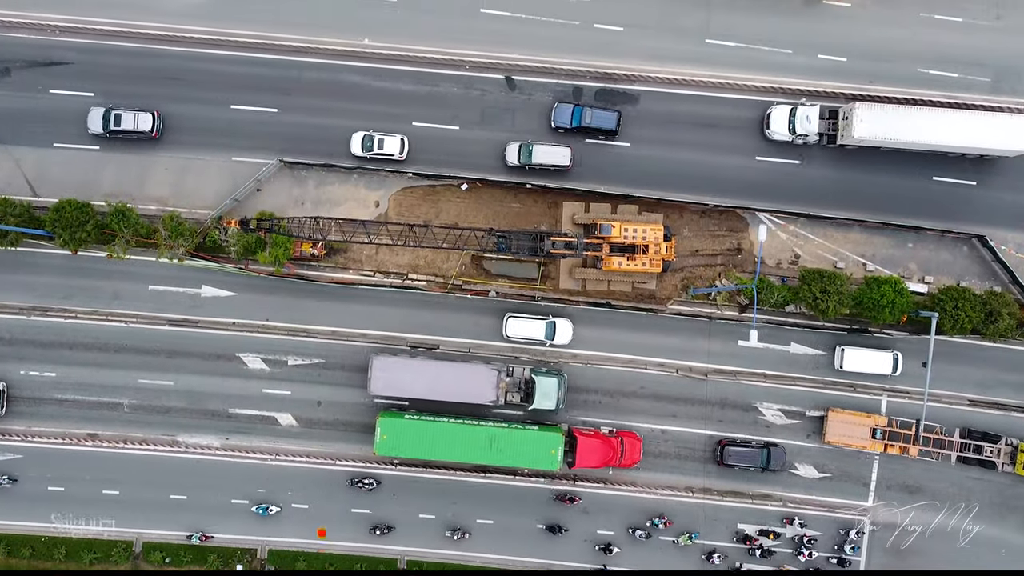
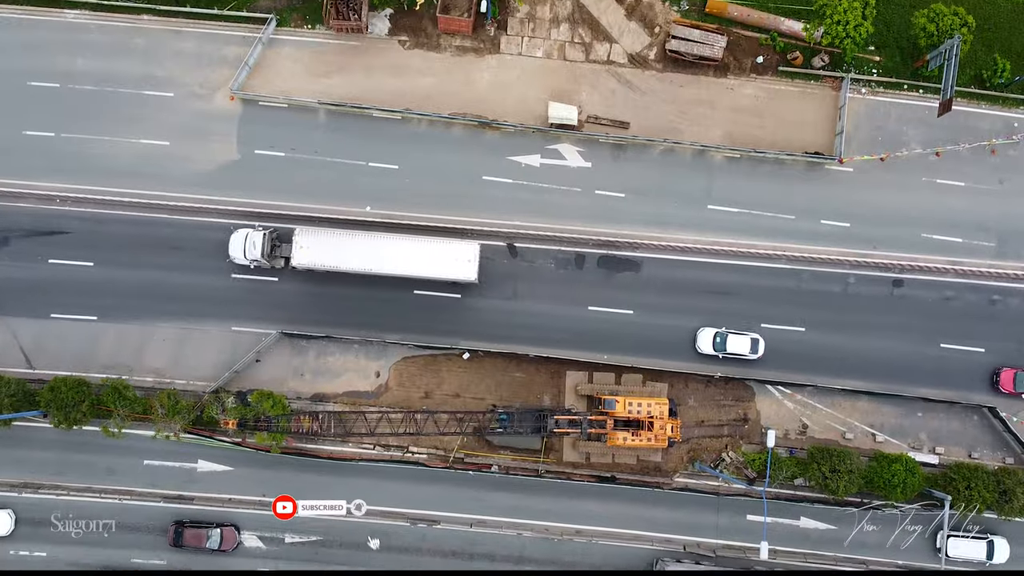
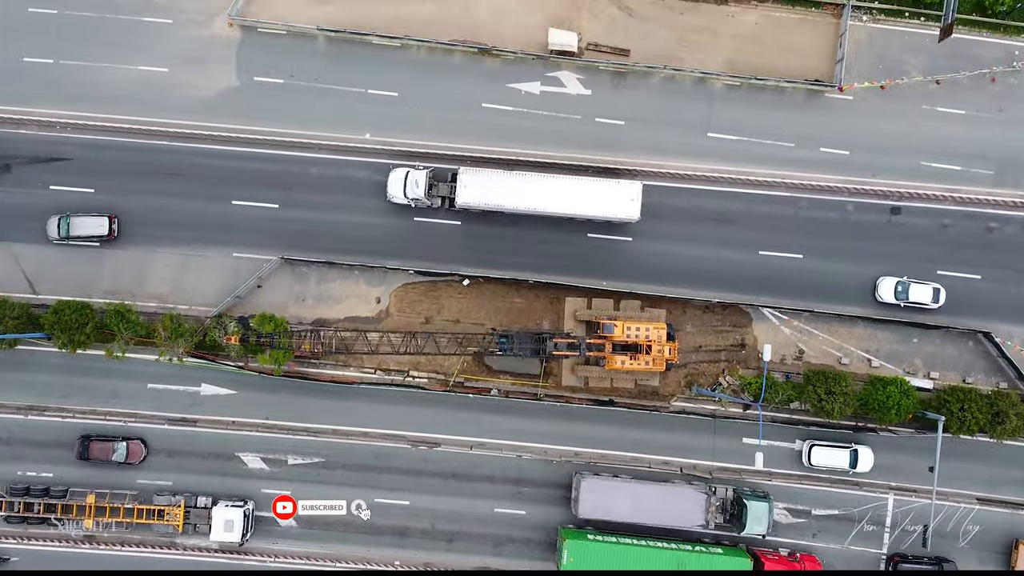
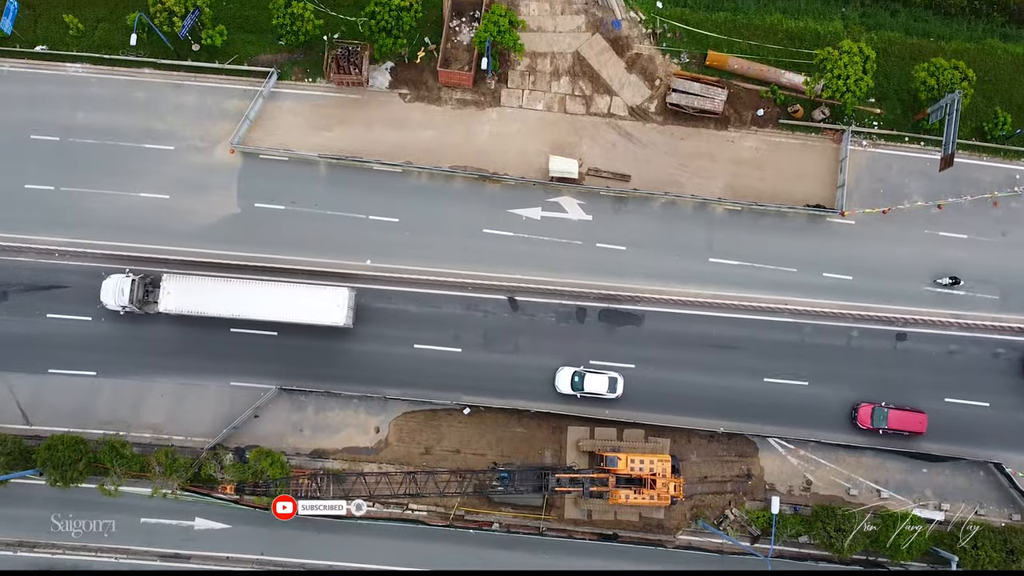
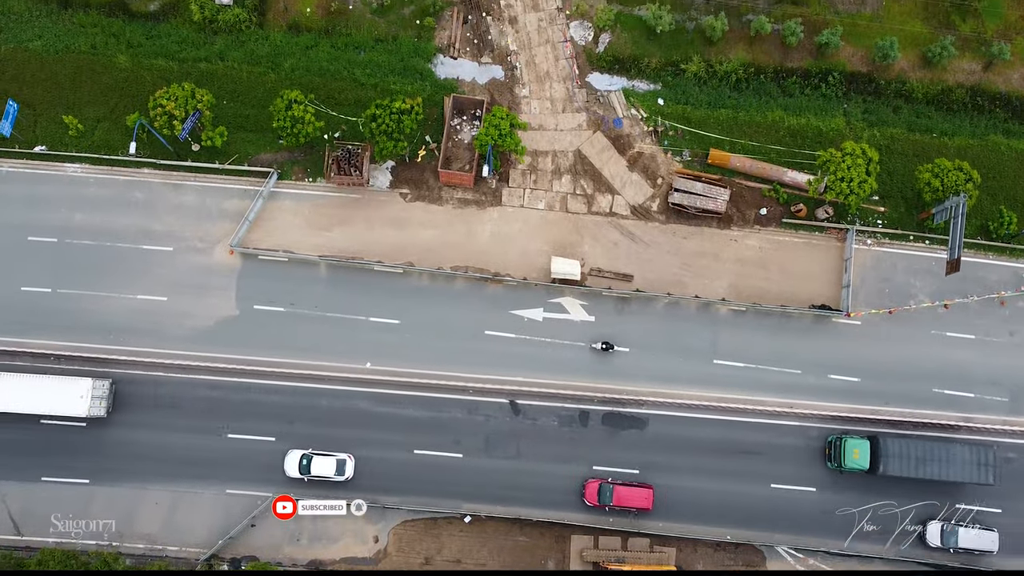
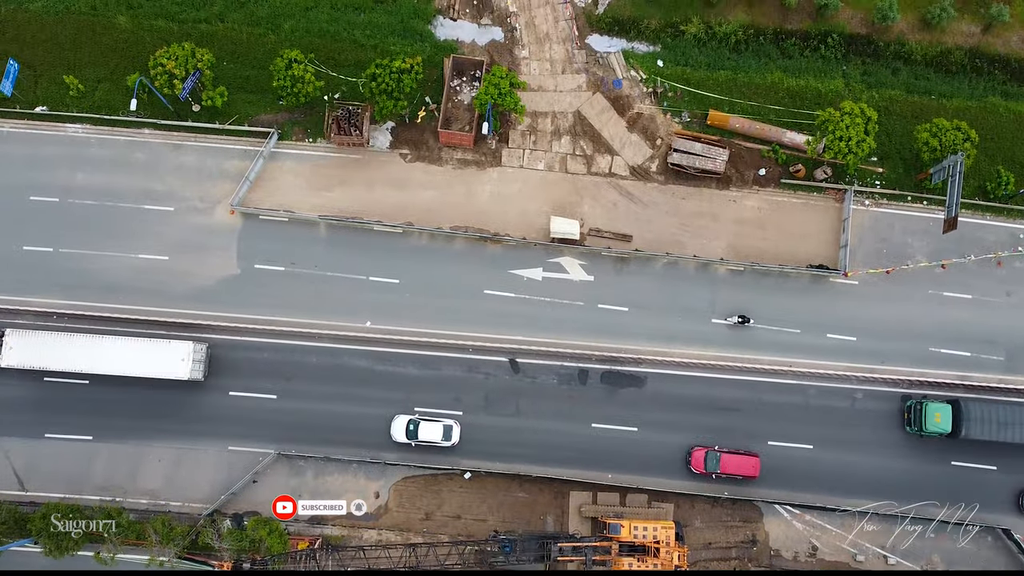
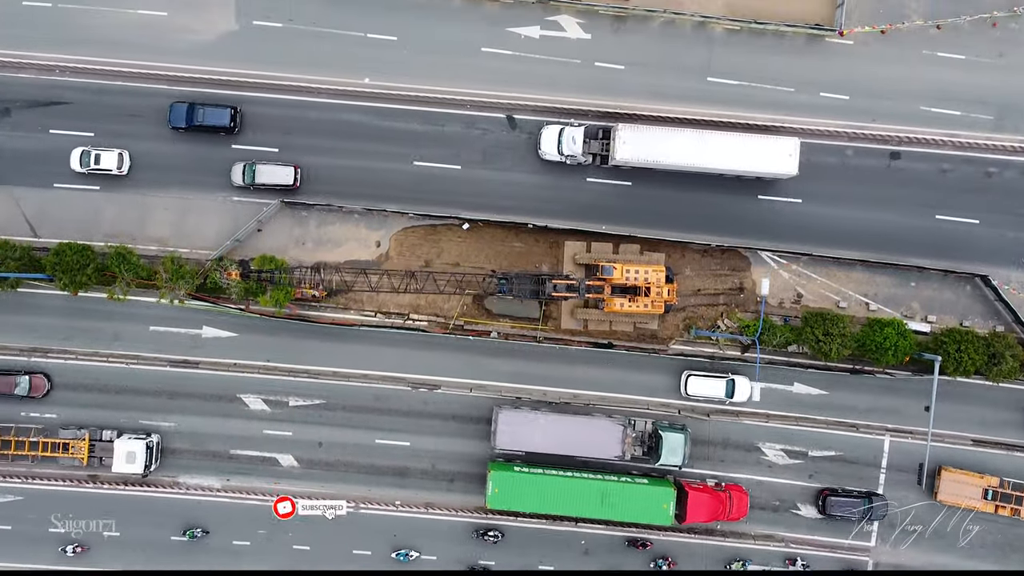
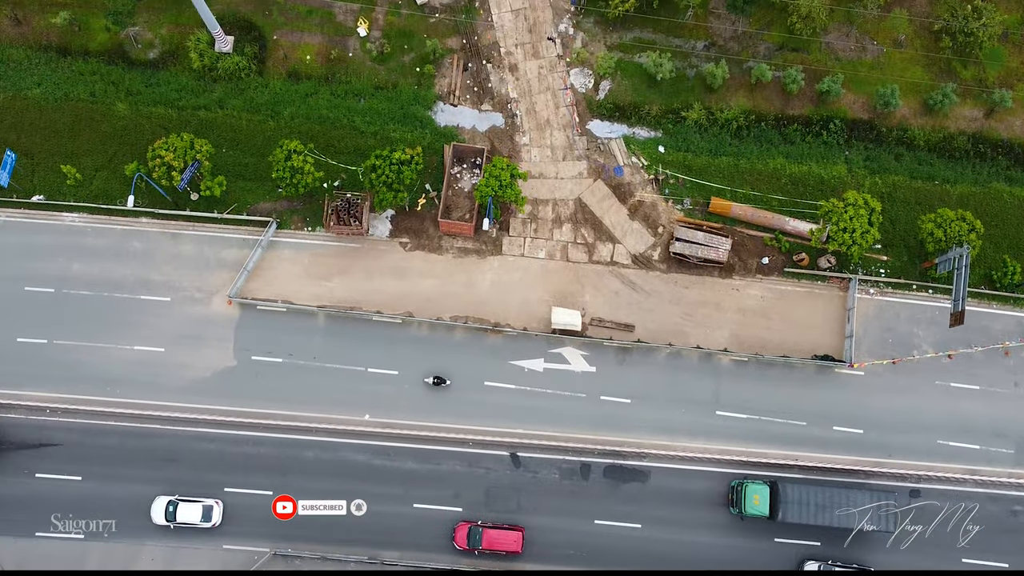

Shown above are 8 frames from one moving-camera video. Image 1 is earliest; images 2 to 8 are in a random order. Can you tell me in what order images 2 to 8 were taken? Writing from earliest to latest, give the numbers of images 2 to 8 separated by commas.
7, 3, 2, 4, 6, 5, 8
